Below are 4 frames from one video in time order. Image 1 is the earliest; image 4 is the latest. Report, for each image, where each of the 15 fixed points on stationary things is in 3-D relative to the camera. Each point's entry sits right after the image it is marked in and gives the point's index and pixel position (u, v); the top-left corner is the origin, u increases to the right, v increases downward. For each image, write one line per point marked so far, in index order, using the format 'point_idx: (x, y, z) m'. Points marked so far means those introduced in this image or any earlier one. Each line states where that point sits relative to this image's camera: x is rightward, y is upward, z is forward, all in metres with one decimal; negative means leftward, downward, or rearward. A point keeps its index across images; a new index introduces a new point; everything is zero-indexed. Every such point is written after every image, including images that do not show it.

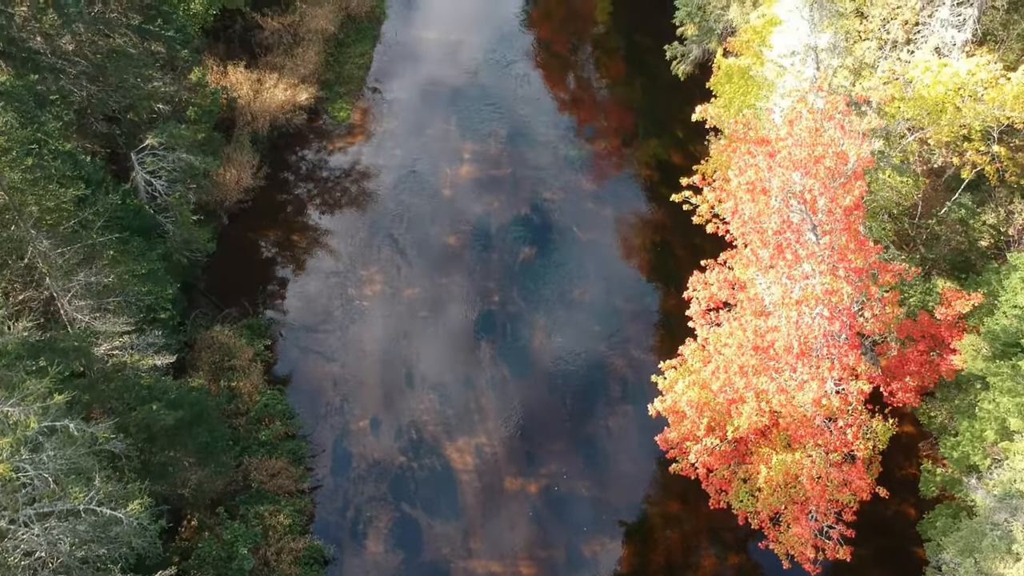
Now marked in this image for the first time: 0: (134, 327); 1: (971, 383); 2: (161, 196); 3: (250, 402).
0: (-6.4, -0.7, +17.3) m
1: (+8.1, -1.7, +18.1) m
2: (-6.8, +1.8, +19.8) m
3: (-5.1, -2.2, +19.9) m
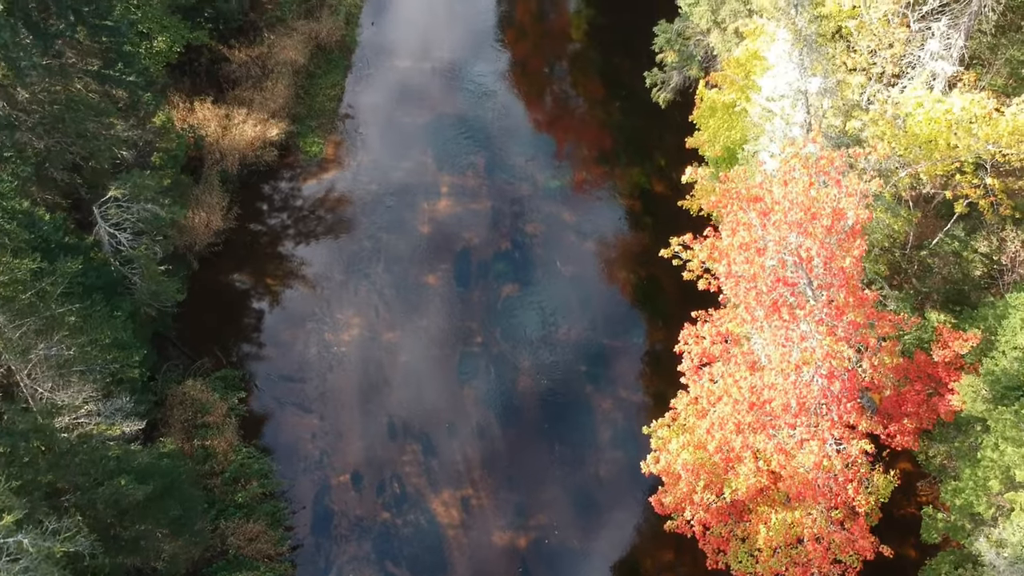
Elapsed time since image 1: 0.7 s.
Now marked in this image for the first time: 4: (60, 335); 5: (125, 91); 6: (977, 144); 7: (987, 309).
0: (-6.7, -1.7, +16.5) m
1: (+7.9, -2.4, +17.5) m
2: (-7.2, +0.7, +19.0) m
3: (-5.4, -3.2, +19.1) m
4: (-6.6, -0.7, +14.9) m
5: (-7.6, +3.8, +19.8) m
6: (+7.2, +2.2, +15.7) m
7: (+8.3, -0.4, +17.9) m
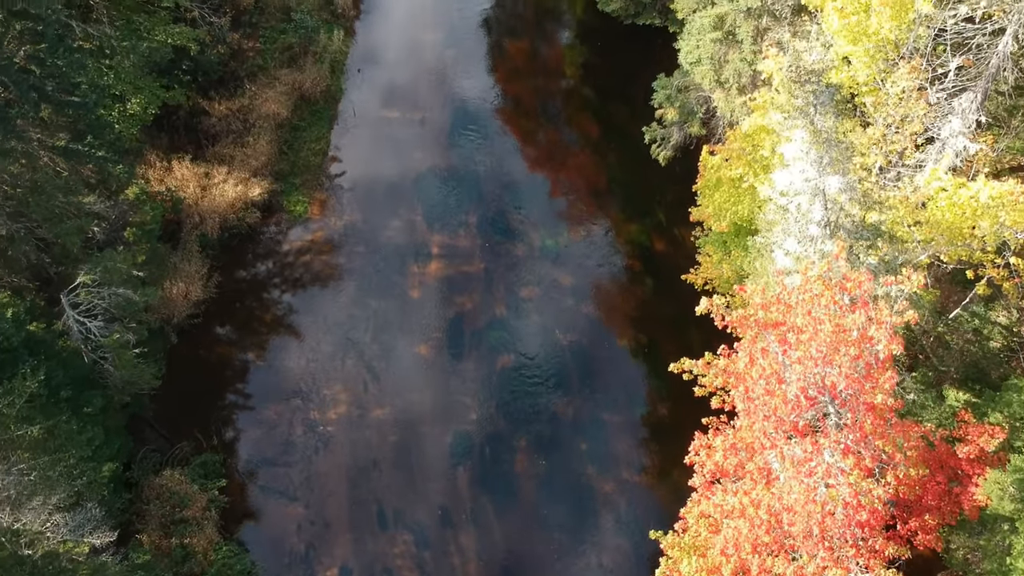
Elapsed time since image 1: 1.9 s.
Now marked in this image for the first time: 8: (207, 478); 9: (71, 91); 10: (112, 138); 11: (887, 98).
0: (-6.7, -3.3, +15.3) m
1: (+7.8, -3.8, +16.5) m
2: (-7.3, -0.8, +17.9) m
3: (-5.4, -4.8, +18.0) m
4: (-6.6, -2.3, +13.7) m
5: (-7.7, +2.2, +18.7) m
6: (+7.1, +0.8, +14.7) m
7: (+8.3, -1.8, +16.9) m
8: (-5.8, -3.6, +19.6) m
9: (-7.8, +3.5, +18.0) m
10: (-7.9, +2.9, +20.1) m
11: (+5.9, +3.0, +16.2) m
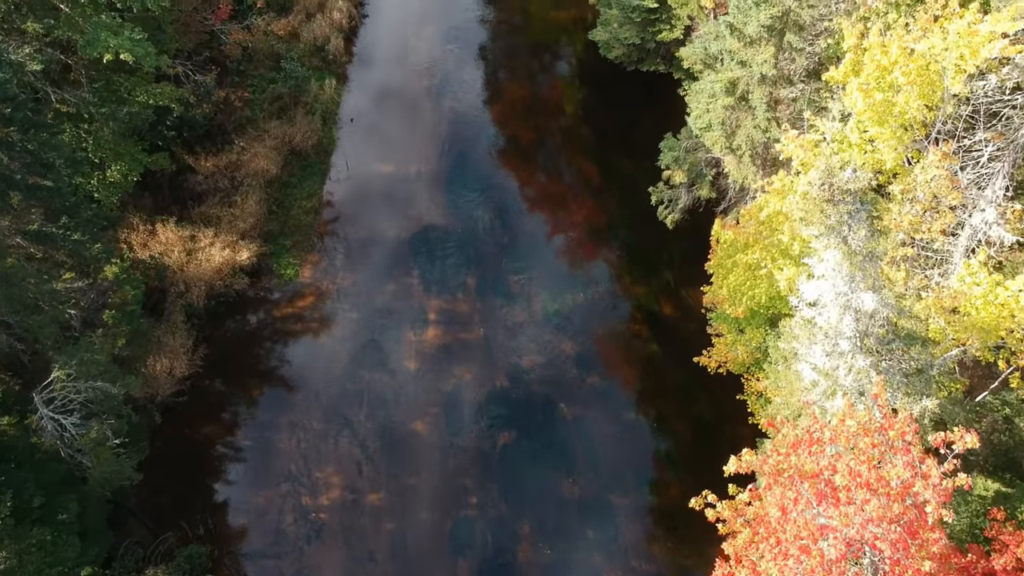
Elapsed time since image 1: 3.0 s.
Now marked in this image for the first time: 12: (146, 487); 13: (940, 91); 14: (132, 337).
0: (-6.6, -4.8, +14.2) m
1: (+7.9, -5.3, +15.5) m
2: (-7.2, -2.4, +16.8) m
3: (-5.3, -6.3, +16.9) m
4: (-6.6, -3.8, +12.7) m
5: (-7.7, +0.6, +17.6) m
6: (+7.2, -0.7, +13.7) m
7: (+8.3, -3.3, +15.8) m
8: (-5.8, -5.1, +18.5) m
9: (-7.8, +1.9, +16.8) m
10: (-7.9, +1.4, +19.0) m
11: (+6.0, +1.5, +15.1) m
12: (-7.1, -3.8, +19.6) m
13: (+6.4, +3.0, +15.4) m
14: (-7.2, -0.9, +19.3) m
